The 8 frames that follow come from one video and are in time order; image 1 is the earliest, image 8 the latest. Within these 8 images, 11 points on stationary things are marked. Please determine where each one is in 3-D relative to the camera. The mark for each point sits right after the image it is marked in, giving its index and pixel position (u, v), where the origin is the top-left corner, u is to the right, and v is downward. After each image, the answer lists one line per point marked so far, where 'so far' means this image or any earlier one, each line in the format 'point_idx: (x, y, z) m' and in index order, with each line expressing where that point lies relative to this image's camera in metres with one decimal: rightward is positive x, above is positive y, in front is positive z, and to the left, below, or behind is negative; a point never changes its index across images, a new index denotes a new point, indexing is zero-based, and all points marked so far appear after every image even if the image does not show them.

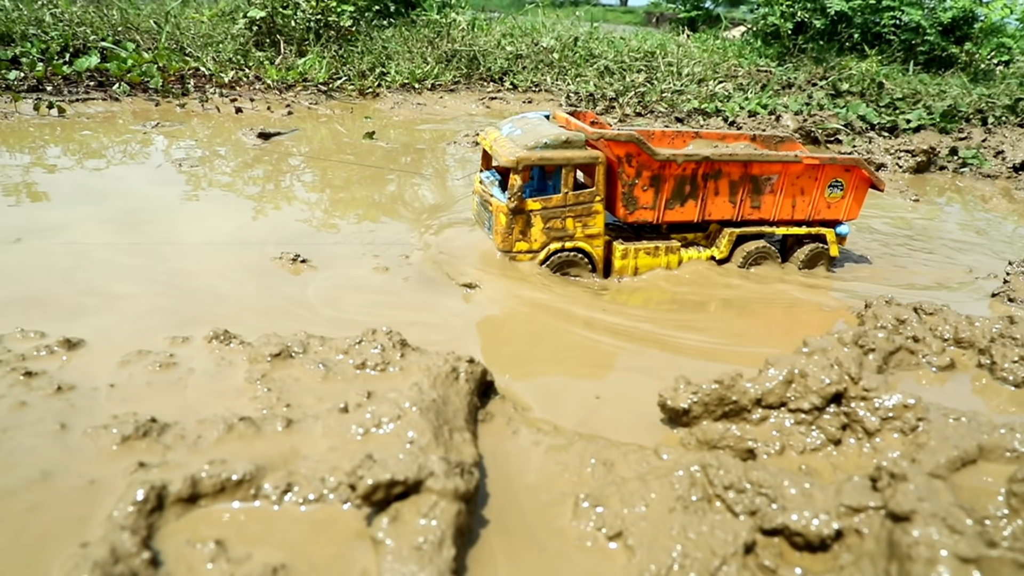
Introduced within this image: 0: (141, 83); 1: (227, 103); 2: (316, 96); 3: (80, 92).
0: (-5.8, +3.2, +11.9) m
1: (-4.4, +2.9, +12.0) m
2: (-3.3, +3.3, +12.8) m
3: (-6.5, +3.0, +11.5) m
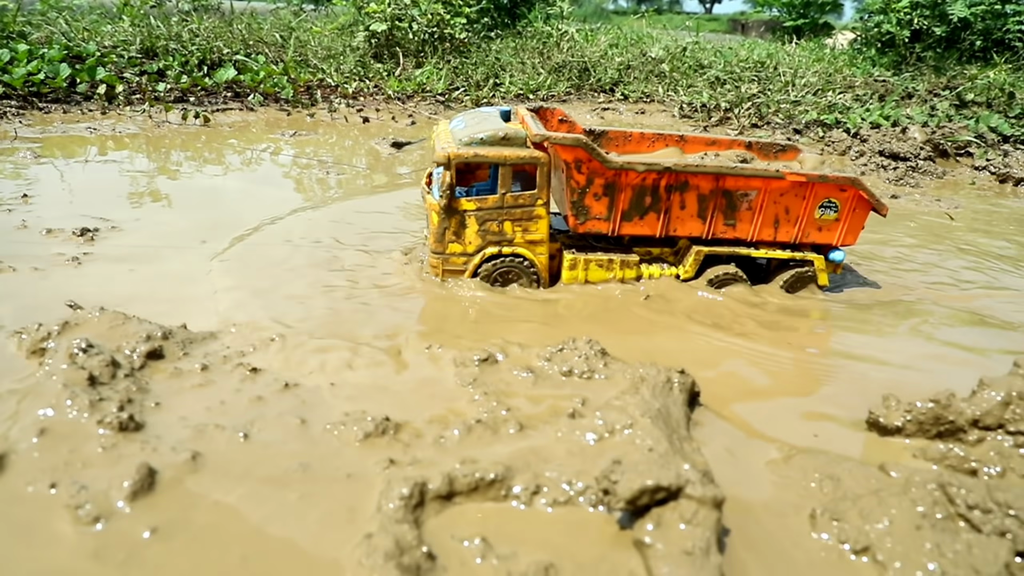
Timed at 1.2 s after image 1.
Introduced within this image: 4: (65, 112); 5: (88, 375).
0: (-3.9, +3.2, +12.5) m
1: (-2.5, +2.9, +12.4) m
2: (-1.3, +3.2, +13.1) m
3: (-4.6, +3.0, +12.0) m
4: (-6.4, +2.6, +10.9) m
5: (-2.1, -0.5, +3.8) m
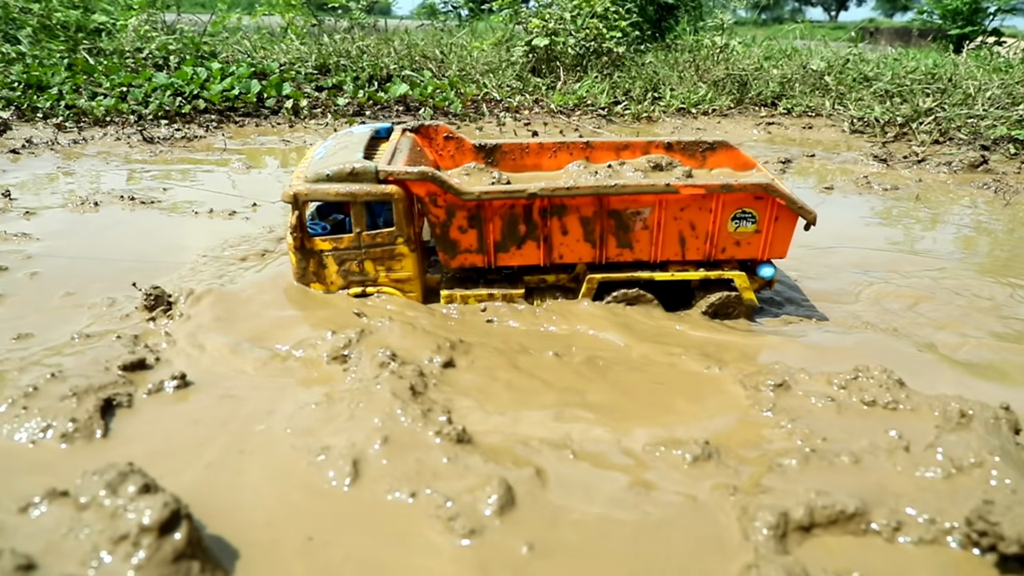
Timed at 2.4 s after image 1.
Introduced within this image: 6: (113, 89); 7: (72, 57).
0: (-1.1, +3.0, +12.7) m
1: (+0.2, +2.7, +12.5) m
2: (+1.5, +2.9, +13.1) m
3: (-1.9, +2.8, +12.4) m
4: (-3.8, +2.5, +11.5) m
5: (-0.5, -0.5, +3.9) m
6: (-6.0, +3.0, +11.3) m
7: (-7.4, +3.9, +12.8) m
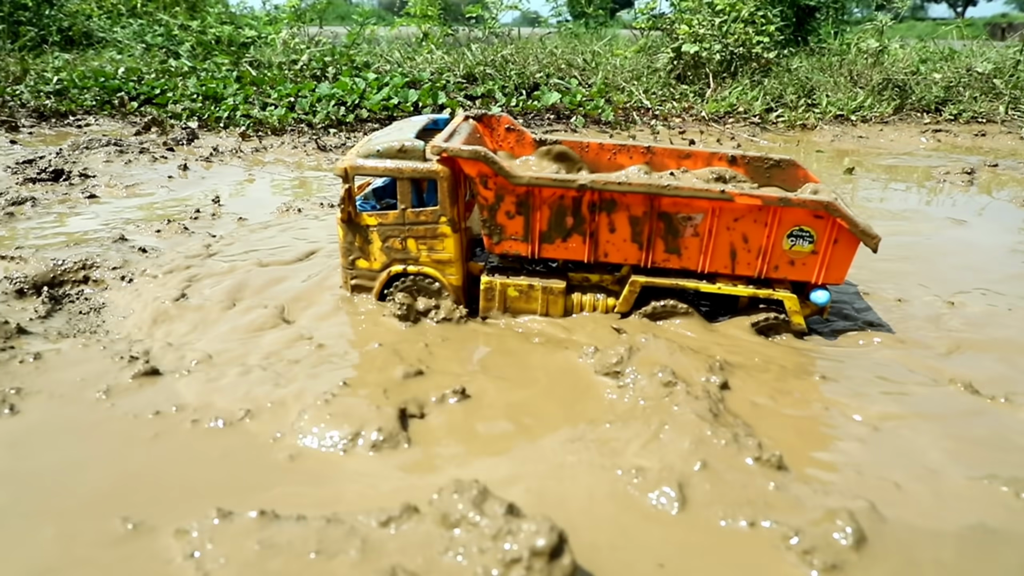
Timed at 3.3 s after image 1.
0: (+1.4, +2.9, +12.6) m
1: (+2.7, +2.5, +12.2) m
2: (+4.0, +2.7, +12.7) m
3: (+0.6, +2.7, +12.4) m
4: (-1.4, +2.4, +11.7) m
5: (+0.9, -0.6, +3.8) m
6: (-3.6, +2.9, +11.8) m
7: (-4.8, +3.9, +13.3) m
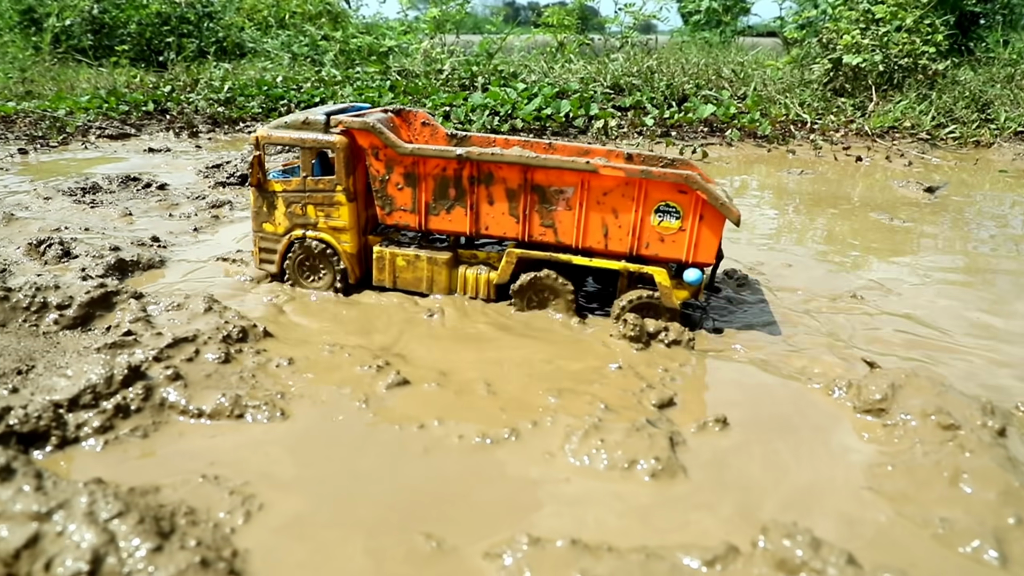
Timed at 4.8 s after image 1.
0: (+3.9, +2.6, +12.2) m
1: (+5.1, +2.1, +11.7) m
2: (+6.5, +2.3, +11.9) m
3: (+3.0, +2.4, +12.1) m
4: (+0.9, +2.2, +11.6) m
5: (+2.2, -0.8, +3.4) m
6: (-1.2, +2.8, +12.0) m
7: (-2.2, +3.8, +13.7) m
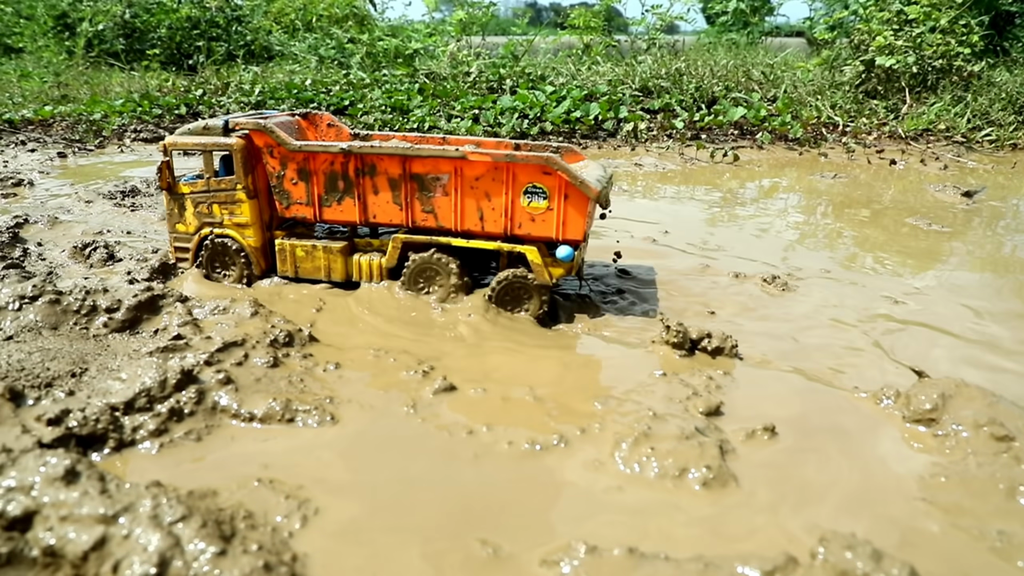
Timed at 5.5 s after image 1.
0: (+4.3, +2.5, +12.1) m
1: (+5.5, +2.1, +11.5) m
2: (+6.9, +2.2, +11.8) m
3: (+3.5, +2.4, +12.0) m
4: (+1.3, +2.2, +11.6) m
5: (+2.4, -0.8, +3.4) m
6: (-0.7, +2.8, +12.0) m
7: (-1.7, +3.7, +13.7) m
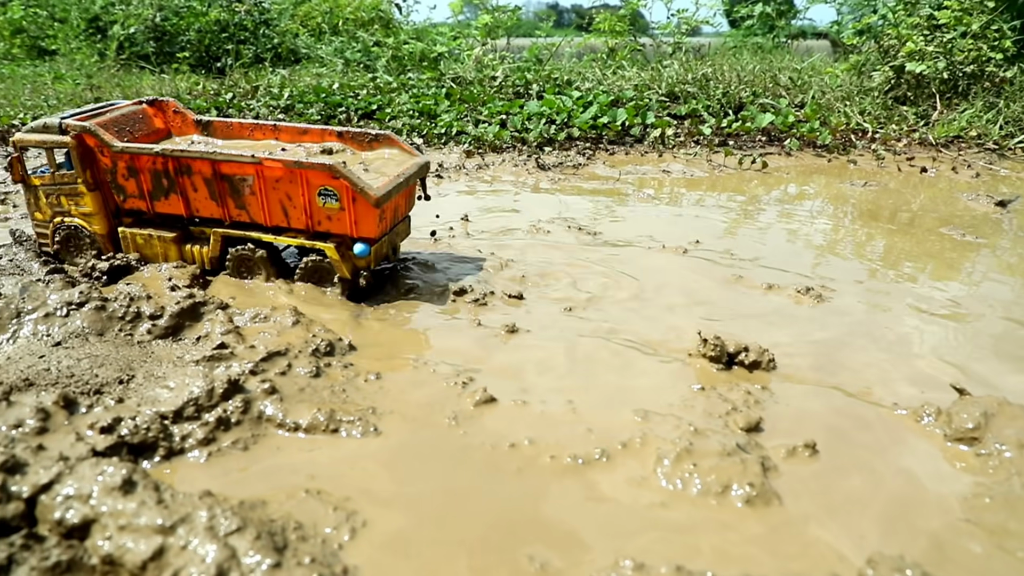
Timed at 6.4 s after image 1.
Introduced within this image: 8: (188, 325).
0: (+4.8, +2.4, +12.0) m
1: (+5.9, +1.9, +11.4) m
2: (+7.3, +2.1, +11.6) m
3: (+3.9, +2.2, +11.9) m
4: (+1.8, +2.1, +11.6) m
5: (+2.6, -0.9, +3.4) m
6: (-0.3, +2.7, +12.0) m
7: (-1.2, +3.7, +13.8) m
8: (-2.1, -0.2, +4.9) m
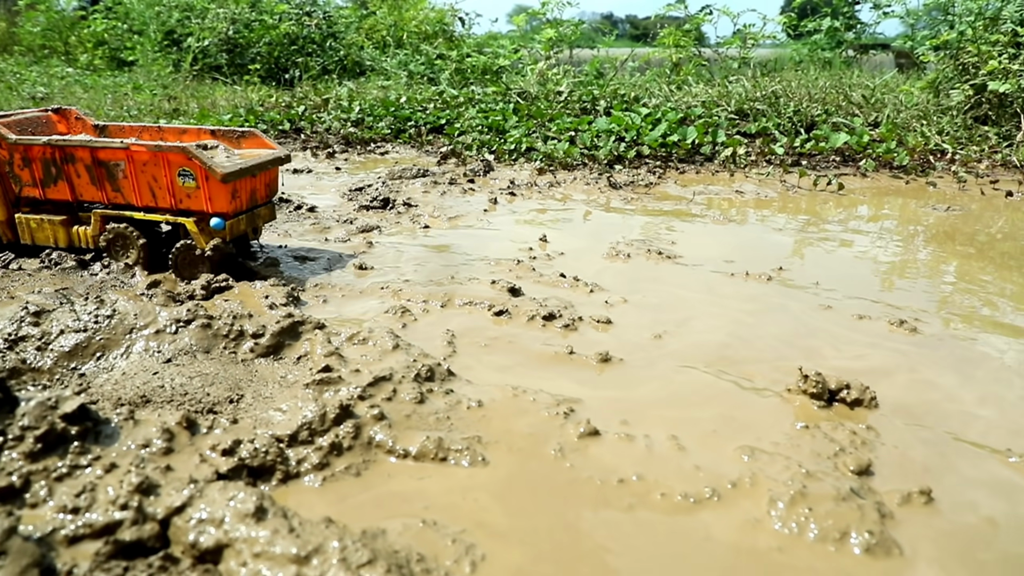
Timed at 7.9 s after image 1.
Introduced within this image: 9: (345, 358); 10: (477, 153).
0: (+5.8, +2.0, +11.8) m
1: (+7.0, +1.5, +11.1) m
2: (+8.4, +1.6, +11.2) m
3: (+5.0, +1.9, +11.7) m
4: (+2.8, +1.8, +11.5) m
5: (+3.1, -1.1, +3.2) m
6: (+0.8, +2.5, +12.1) m
7: (0.0, +3.4, +13.9) m
8: (-1.5, -0.4, +5.1) m
9: (-1.1, -0.4, +4.8) m
10: (-0.6, +2.1, +11.9) m
